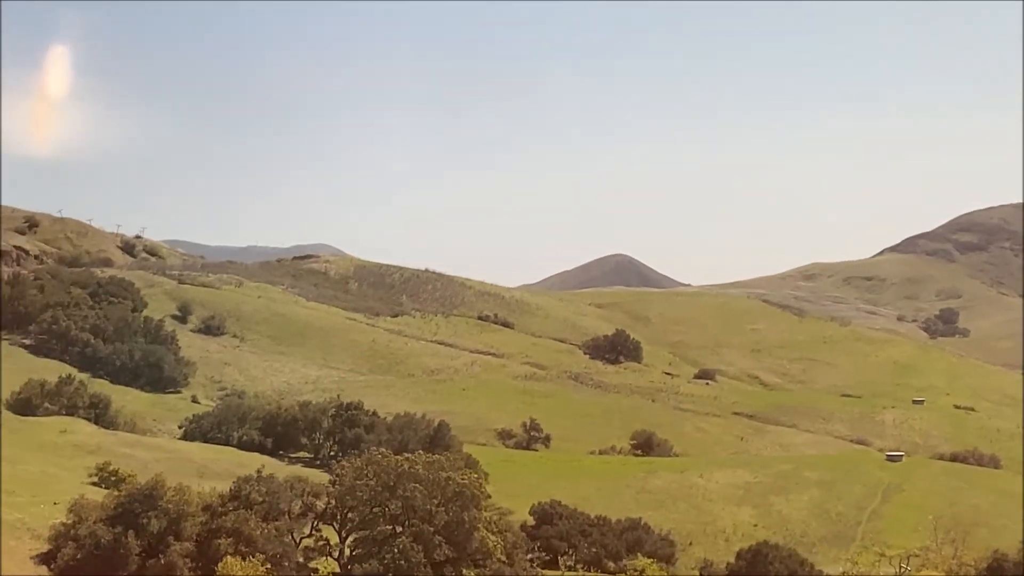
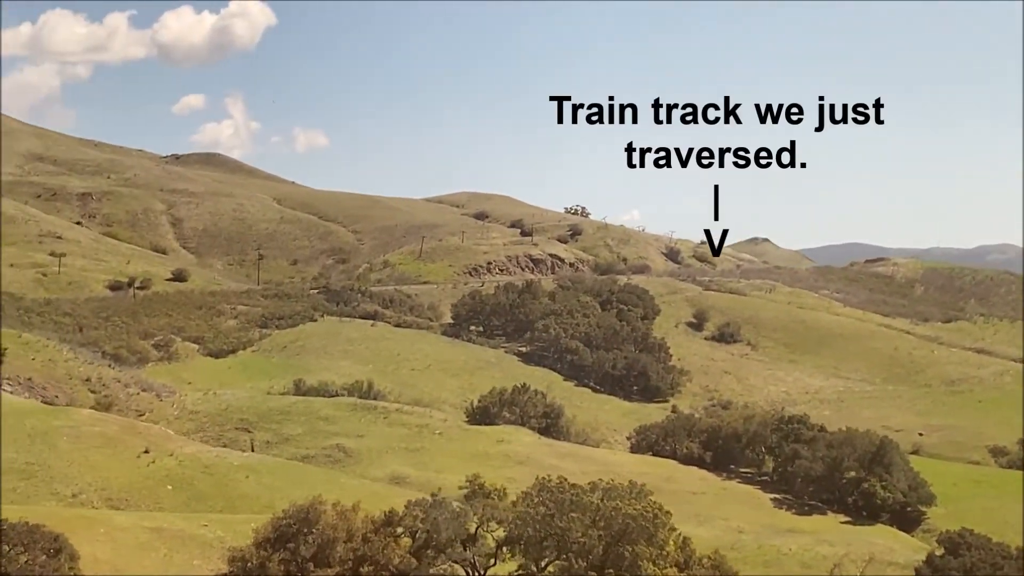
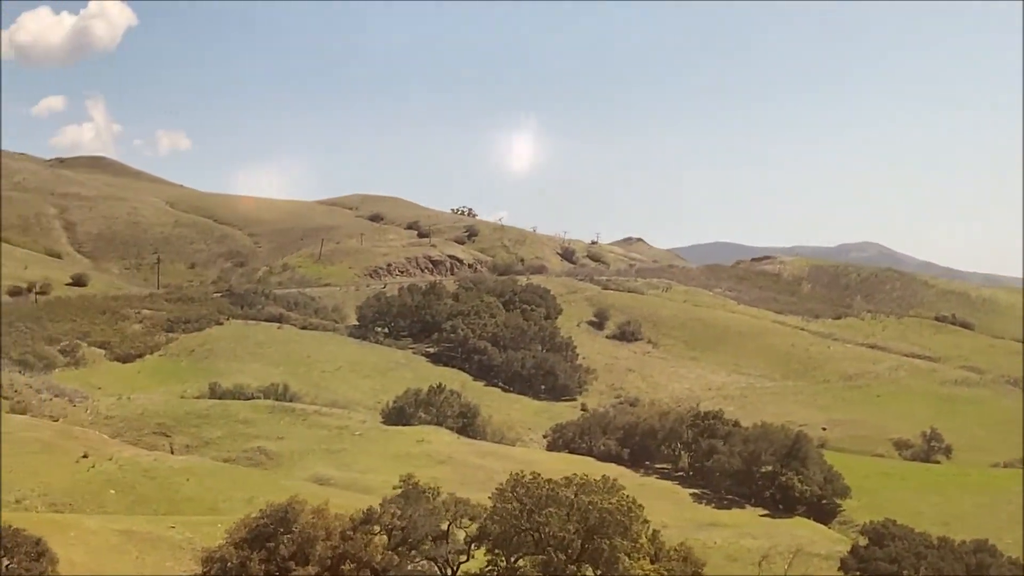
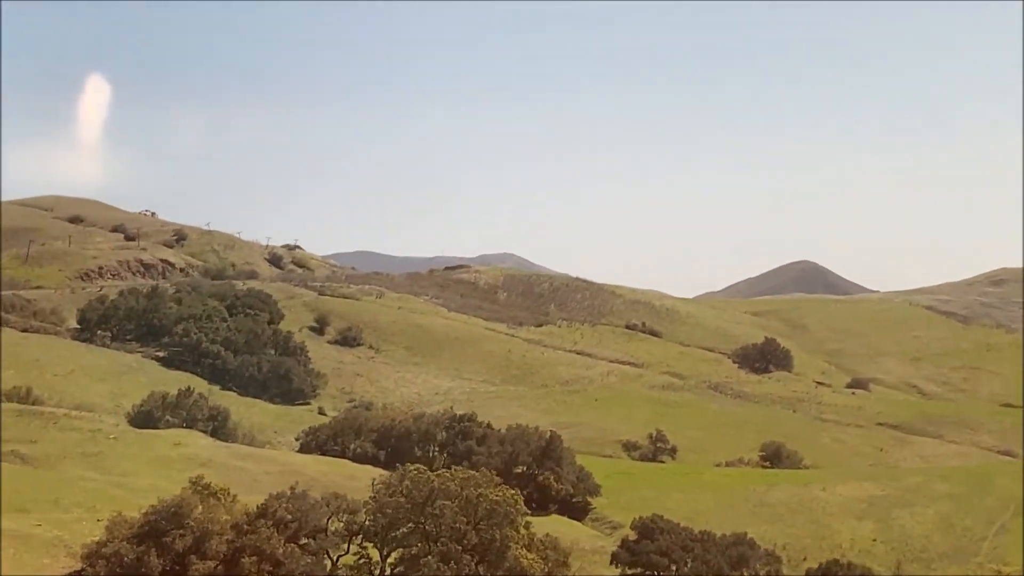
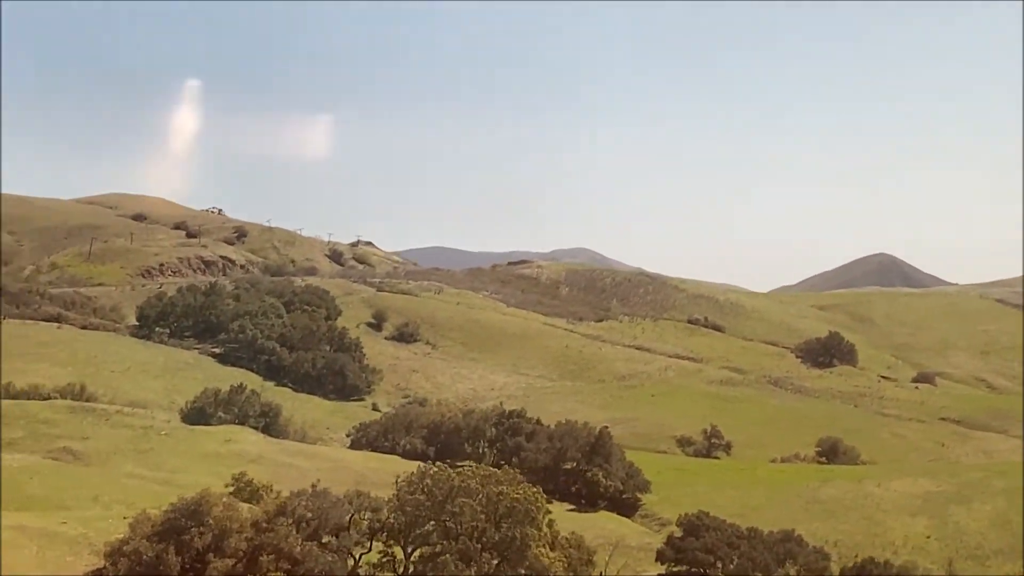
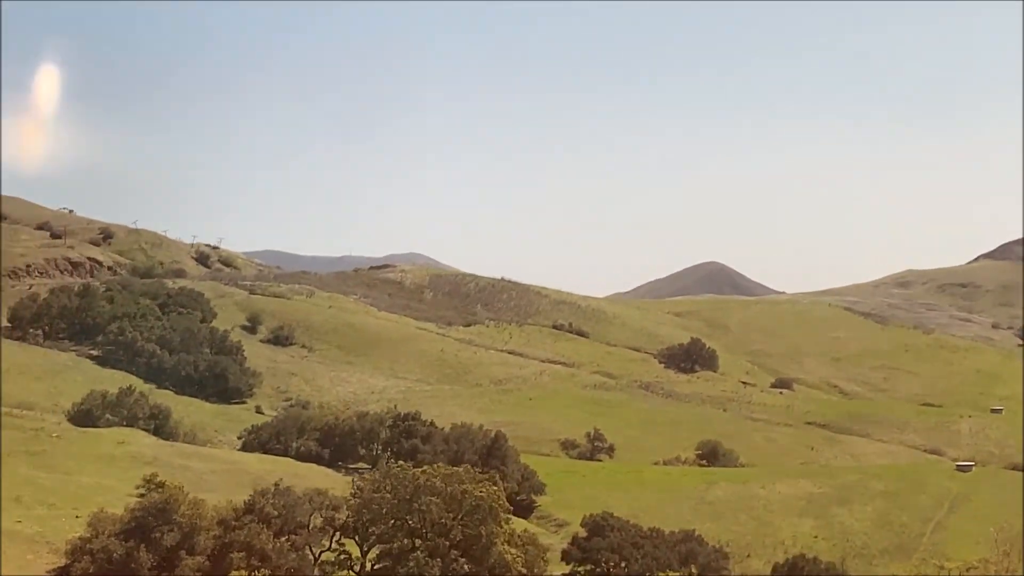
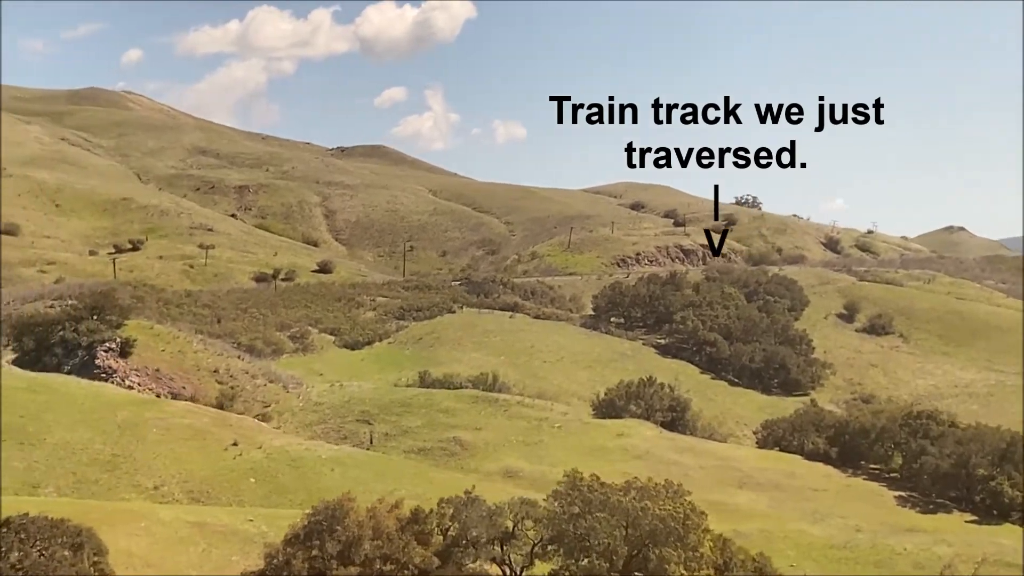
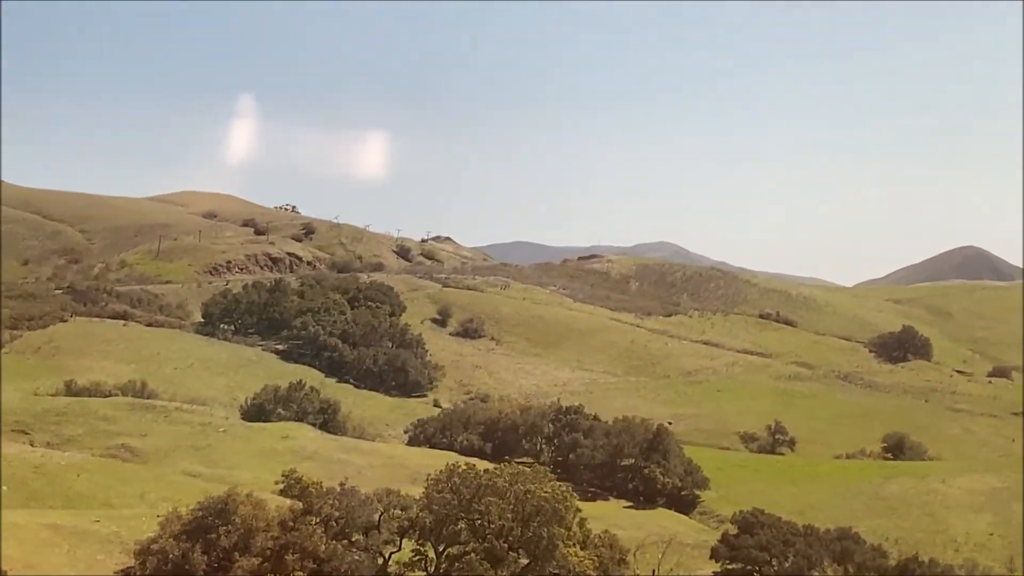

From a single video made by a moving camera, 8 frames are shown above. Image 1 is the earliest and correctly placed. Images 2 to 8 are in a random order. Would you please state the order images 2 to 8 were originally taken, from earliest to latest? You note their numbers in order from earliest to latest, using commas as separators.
6, 4, 5, 8, 3, 2, 7
